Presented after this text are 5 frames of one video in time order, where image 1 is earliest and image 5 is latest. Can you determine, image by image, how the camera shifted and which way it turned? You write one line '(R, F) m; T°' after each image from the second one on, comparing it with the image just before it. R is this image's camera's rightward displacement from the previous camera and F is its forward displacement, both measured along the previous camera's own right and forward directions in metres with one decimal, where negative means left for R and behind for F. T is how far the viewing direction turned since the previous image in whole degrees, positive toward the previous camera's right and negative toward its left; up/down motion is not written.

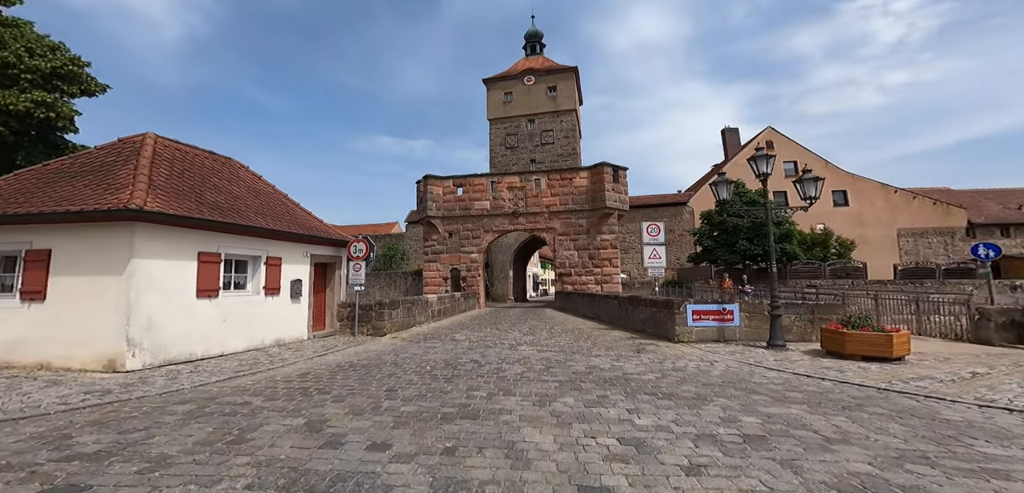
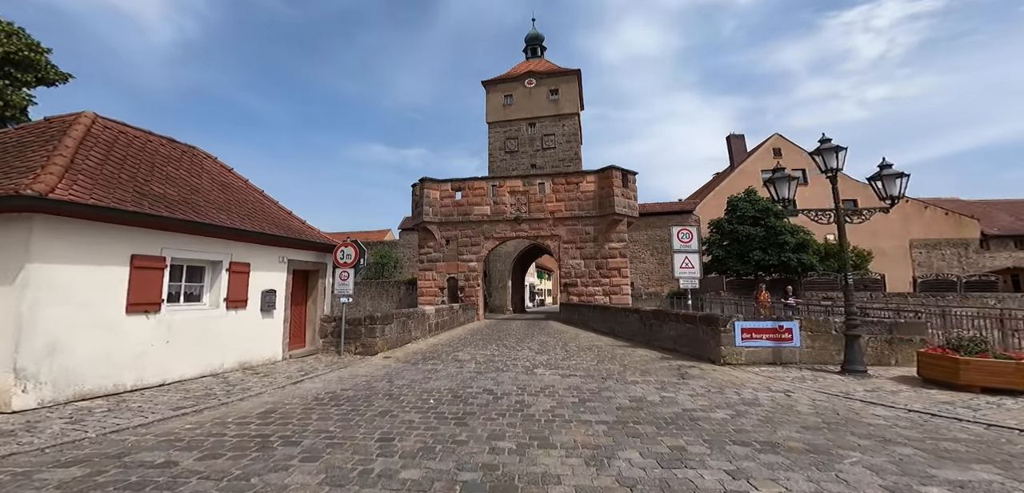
(-0.4, +1.4) m; +1°
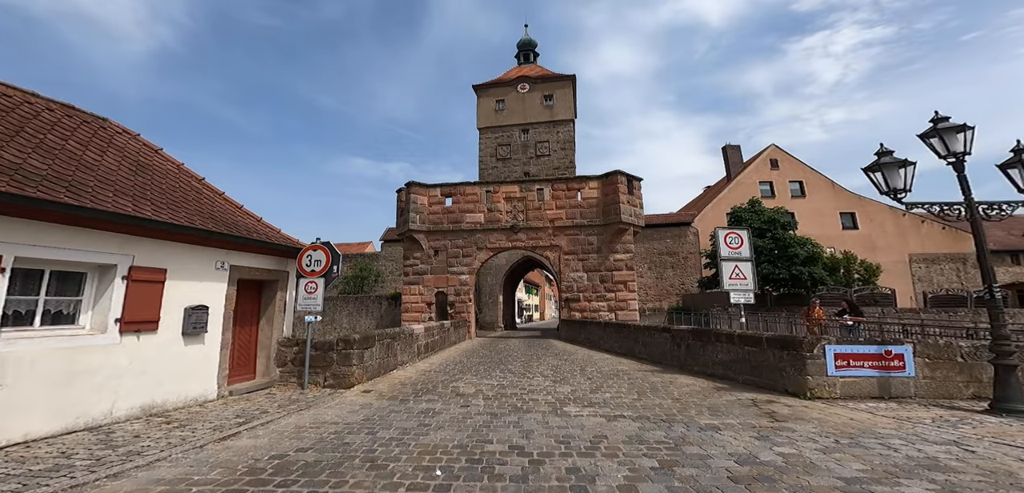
(-0.6, +1.8) m; +3°
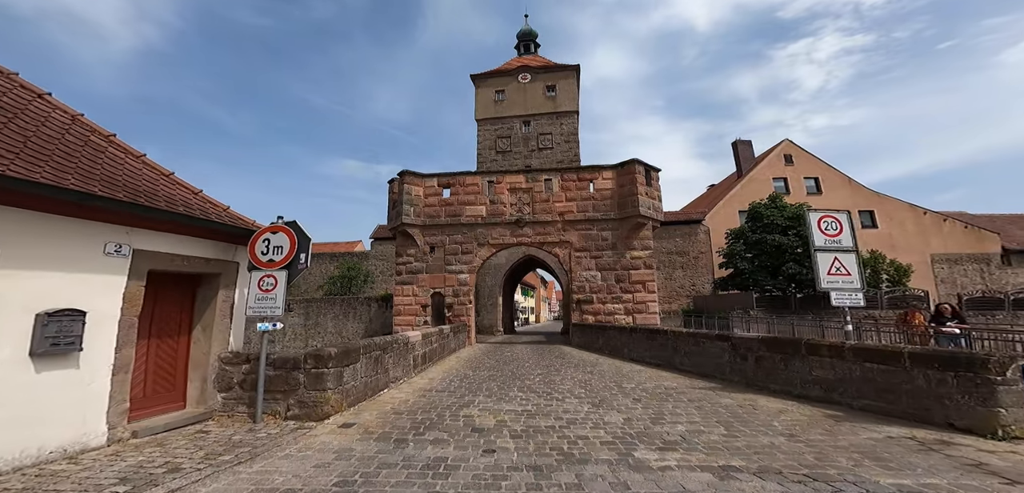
(-0.5, +1.9) m; +1°
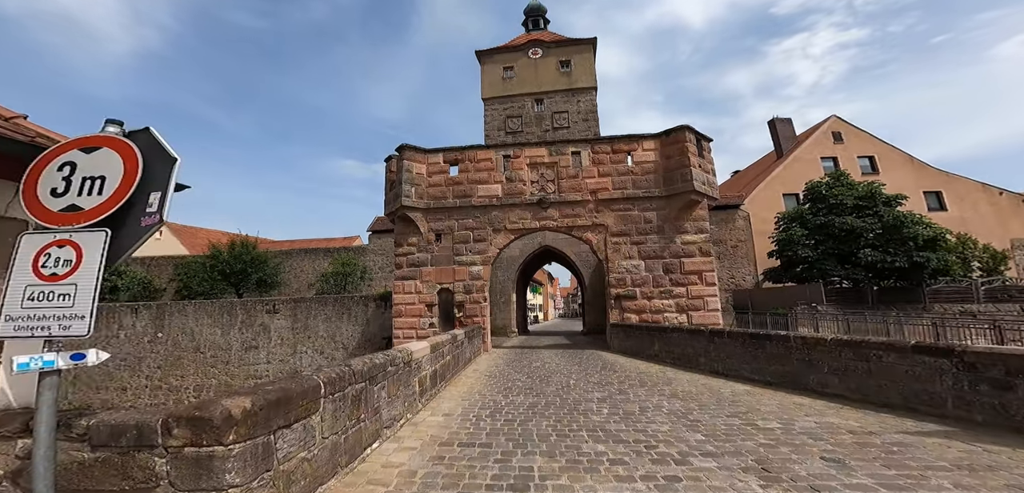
(-0.7, +3.0) m; 0°
